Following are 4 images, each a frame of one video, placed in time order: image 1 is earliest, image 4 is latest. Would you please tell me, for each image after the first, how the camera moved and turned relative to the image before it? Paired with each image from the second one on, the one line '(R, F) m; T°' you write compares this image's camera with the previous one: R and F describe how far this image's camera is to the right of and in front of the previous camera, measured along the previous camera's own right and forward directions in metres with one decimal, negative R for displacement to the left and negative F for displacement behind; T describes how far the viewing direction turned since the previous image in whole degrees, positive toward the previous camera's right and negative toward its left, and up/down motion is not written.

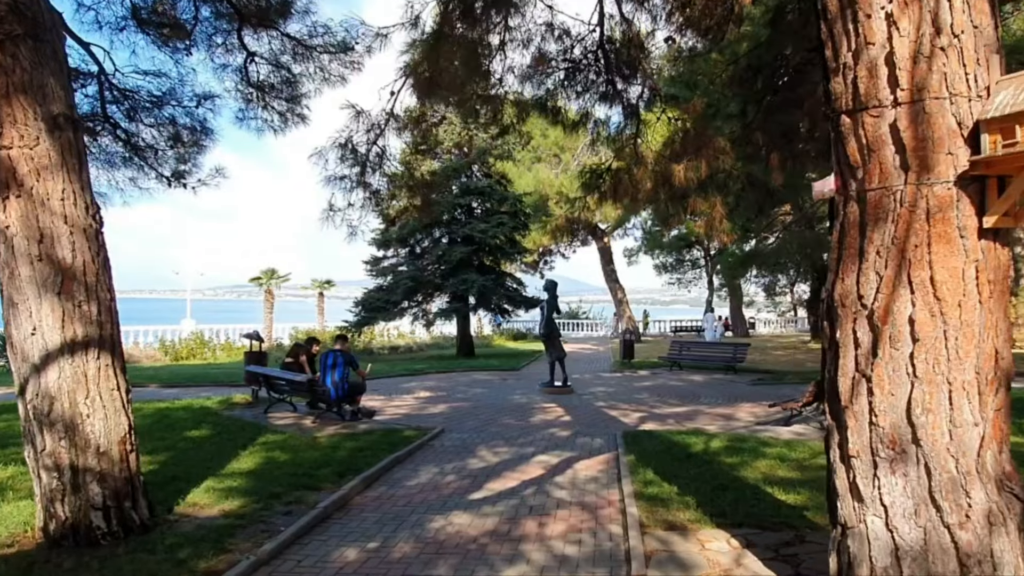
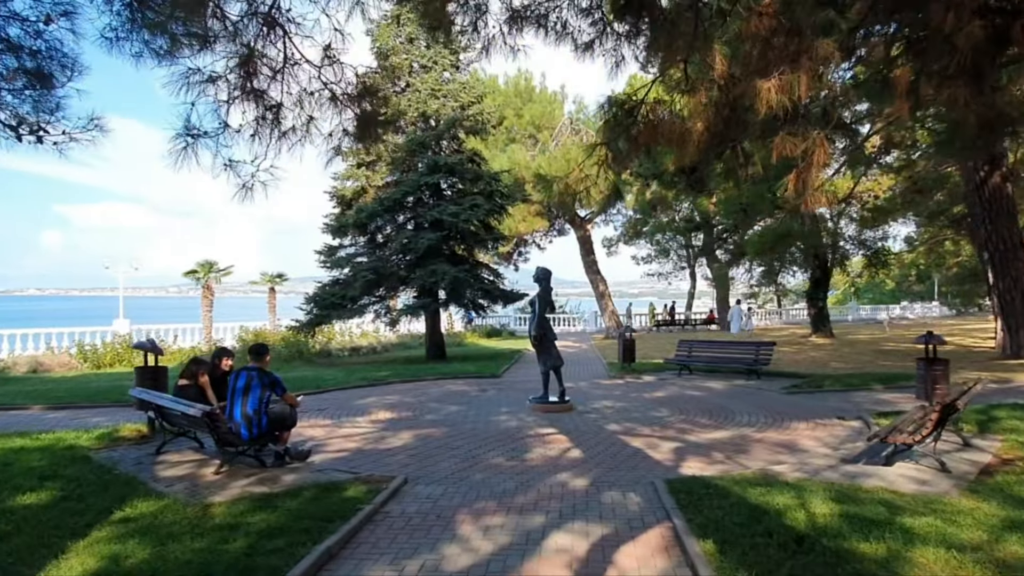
(-0.2, +2.7) m; +2°
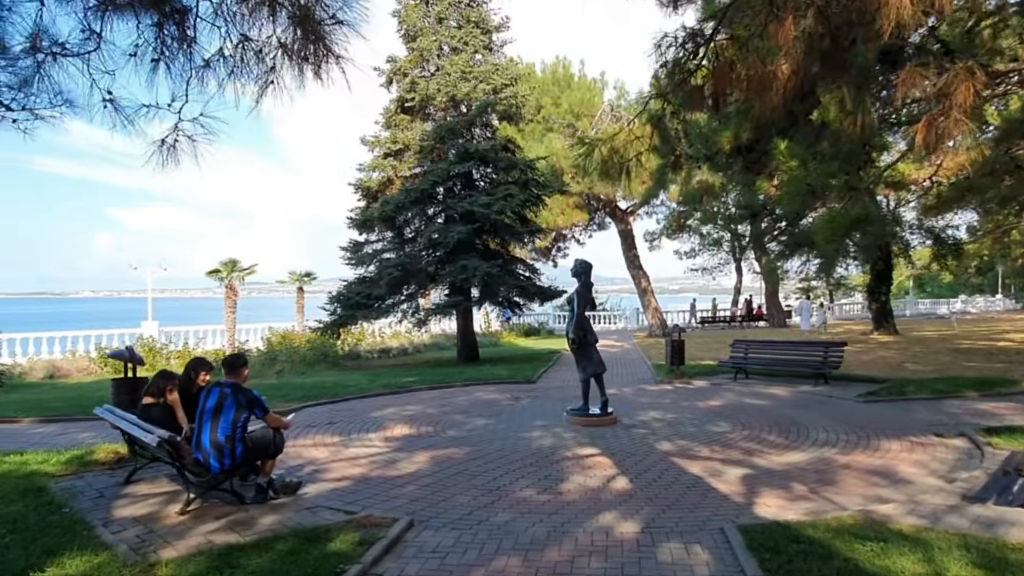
(+0.1, +1.2) m; -3°
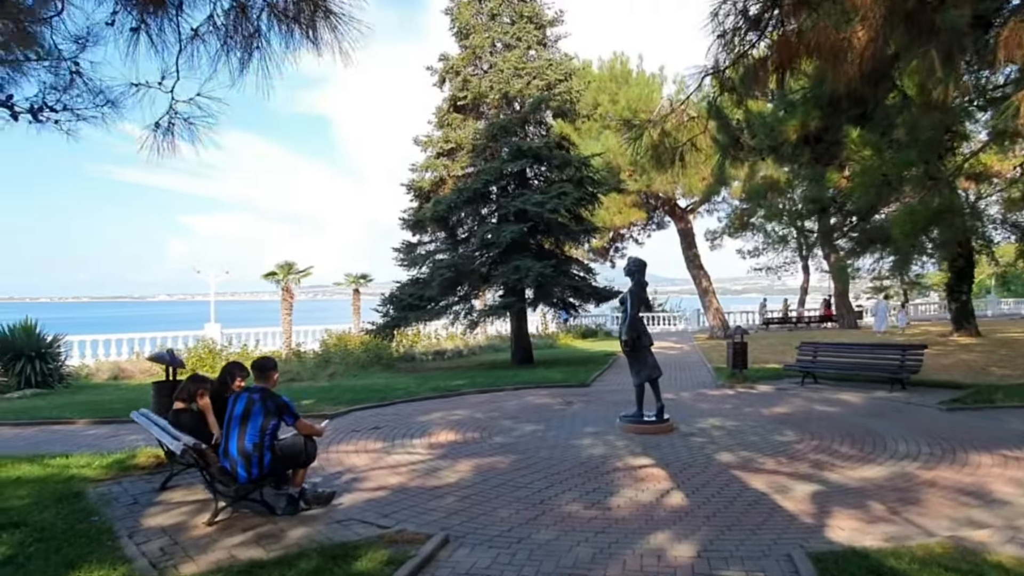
(+0.1, +0.4) m; -5°
